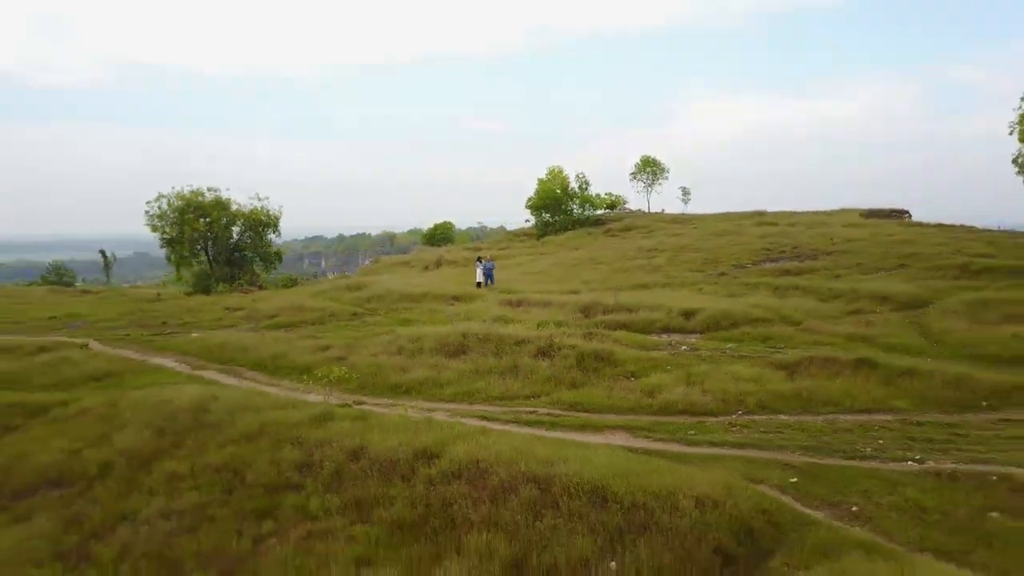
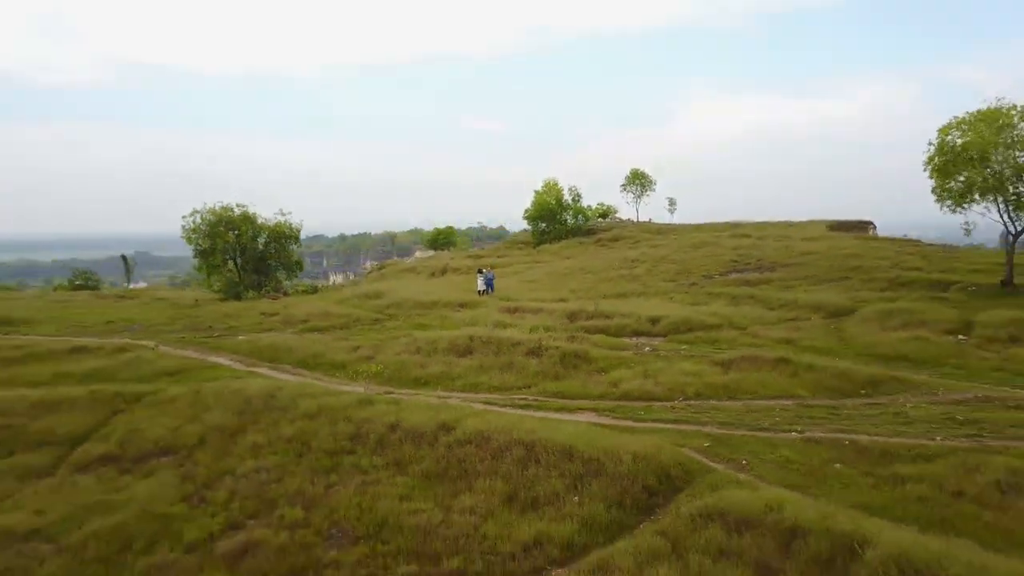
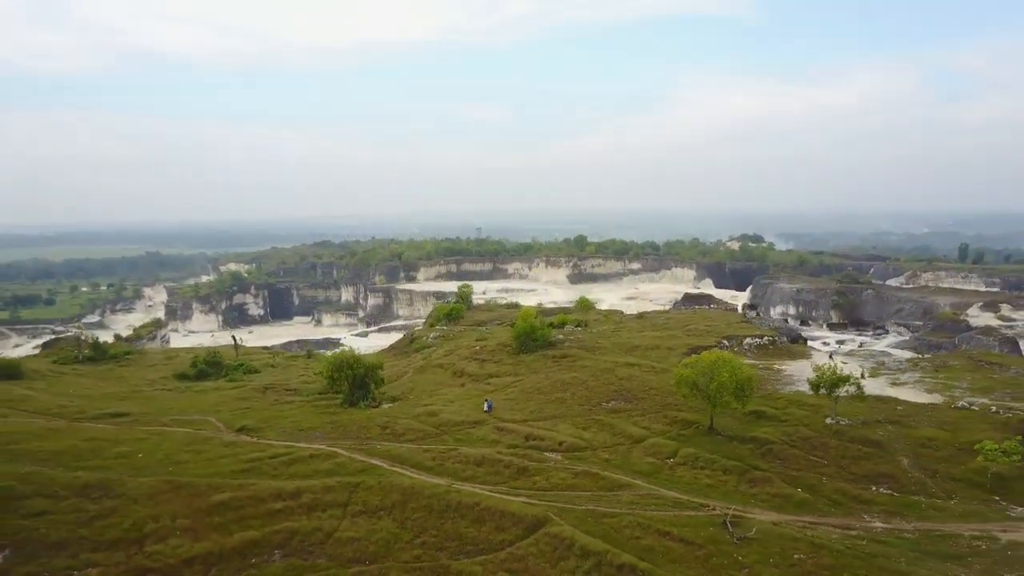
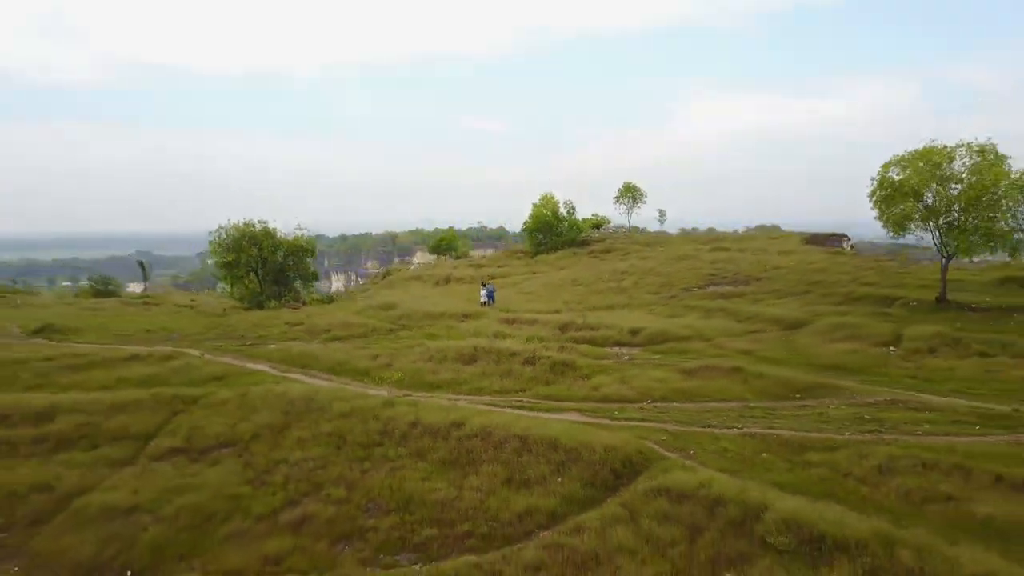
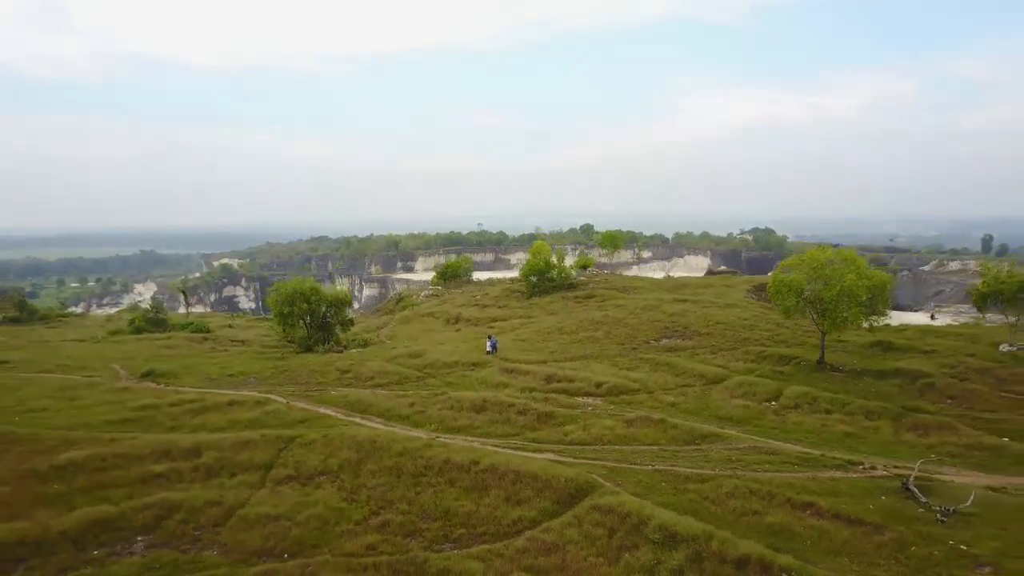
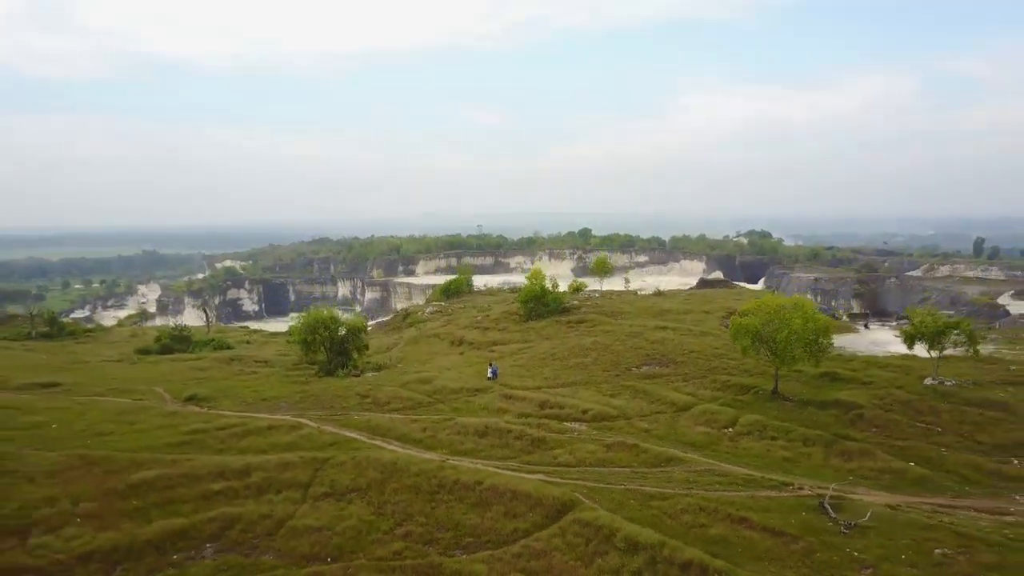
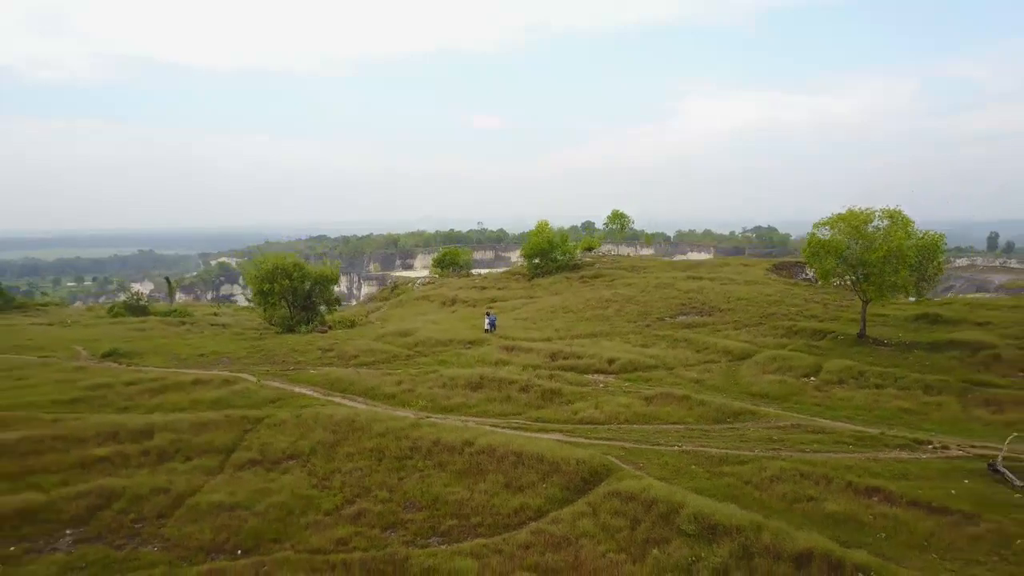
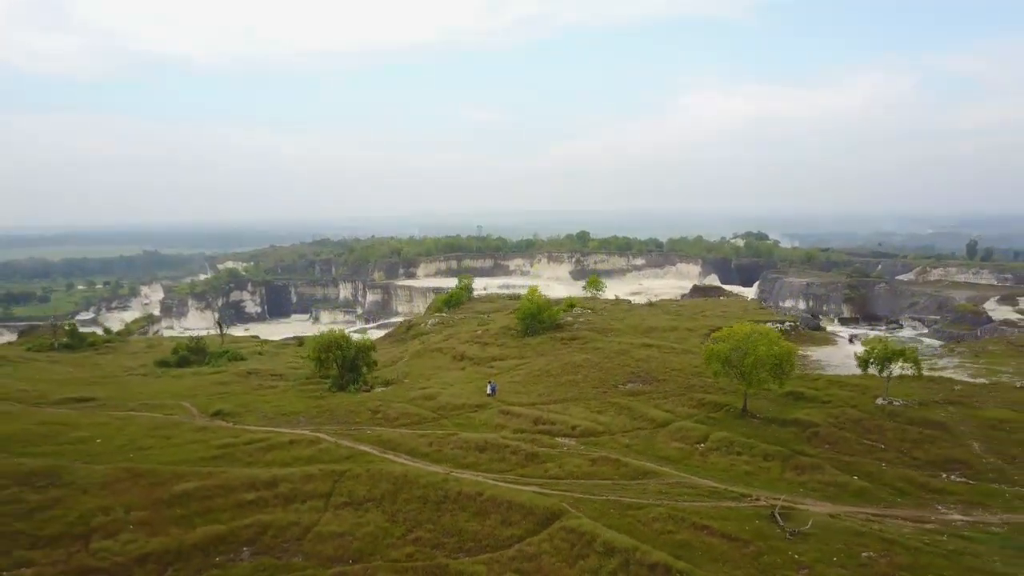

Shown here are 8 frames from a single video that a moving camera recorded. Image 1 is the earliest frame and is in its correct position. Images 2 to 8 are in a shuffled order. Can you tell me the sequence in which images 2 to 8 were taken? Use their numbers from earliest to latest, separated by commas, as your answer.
2, 4, 7, 5, 6, 8, 3
